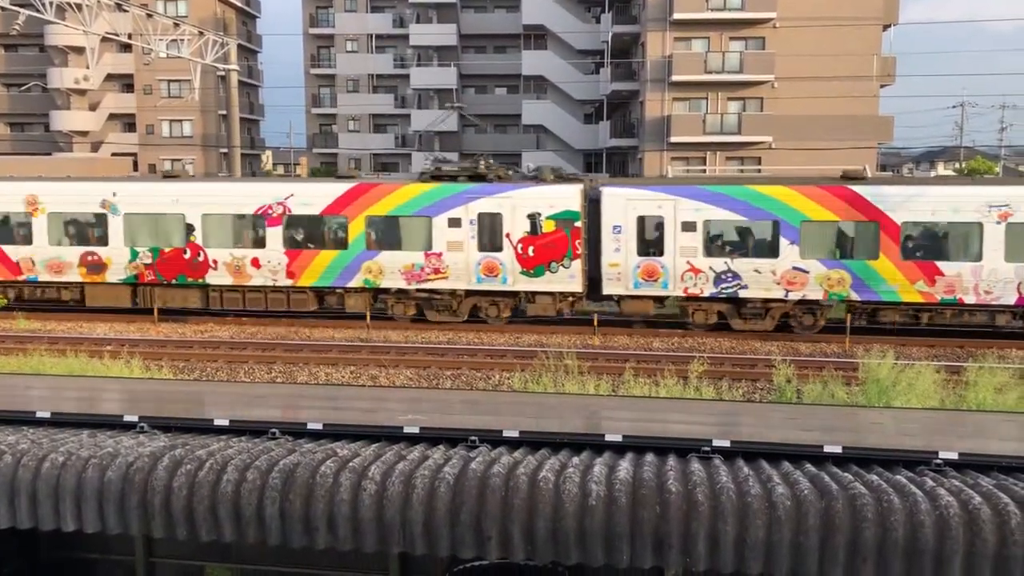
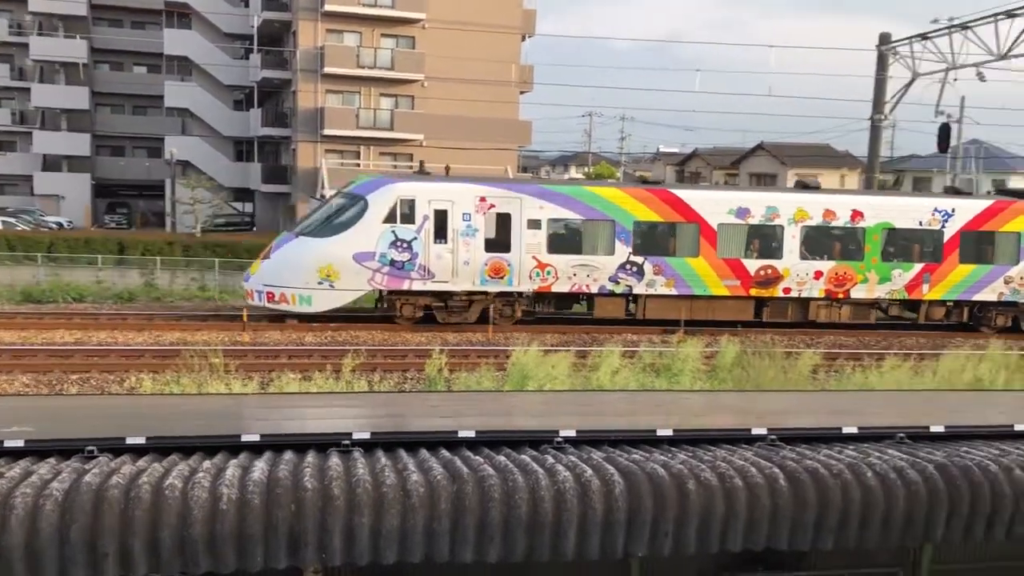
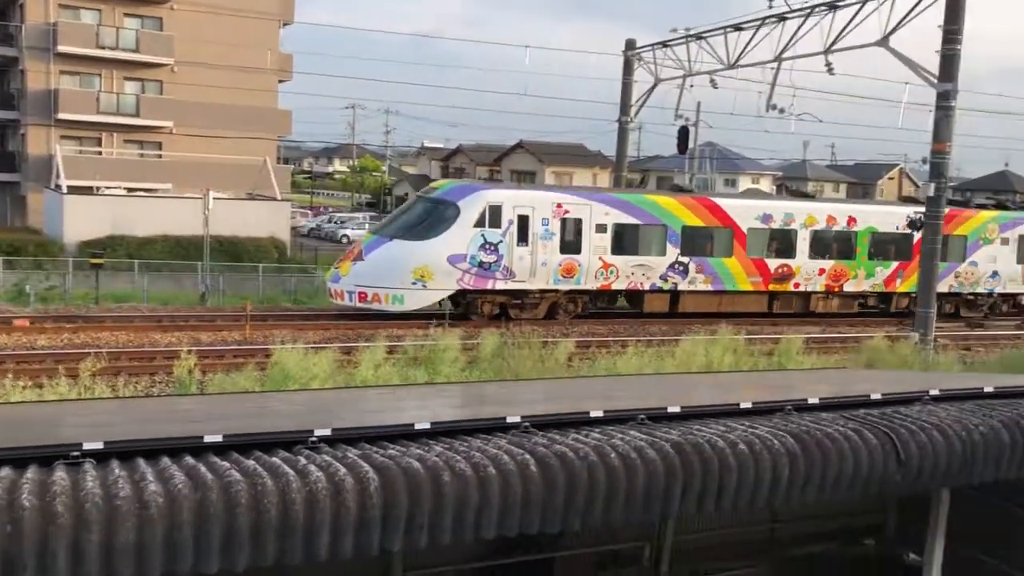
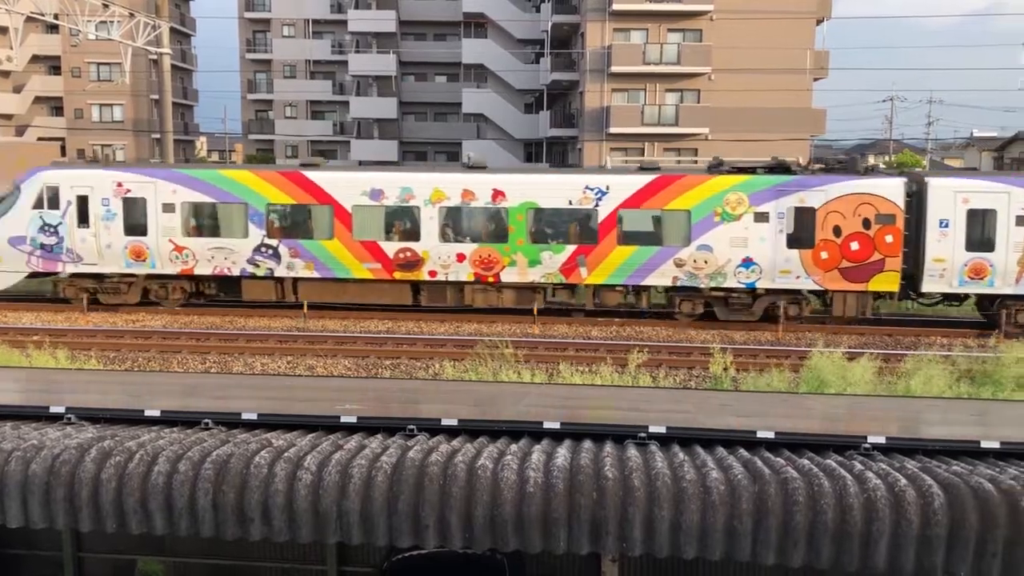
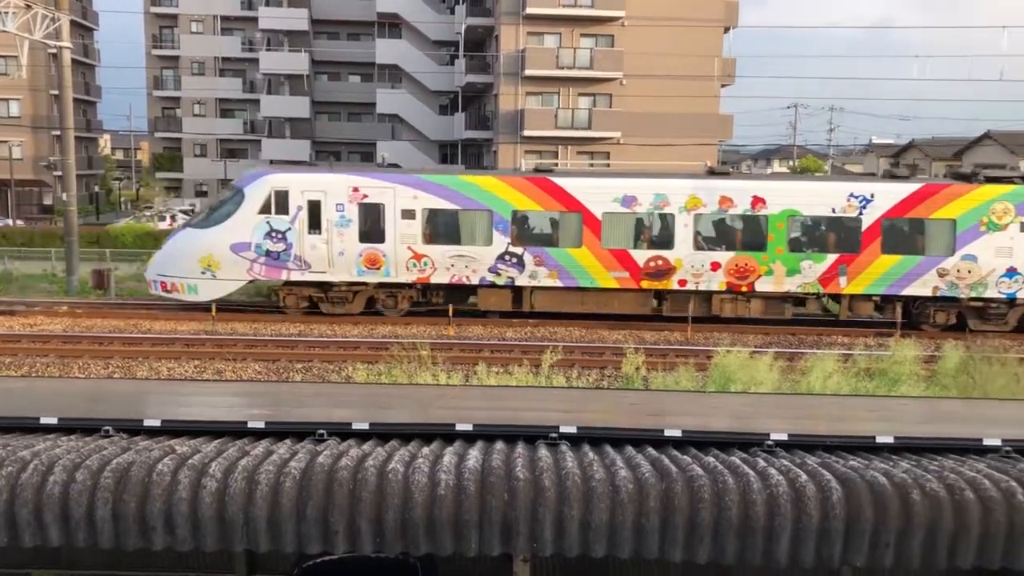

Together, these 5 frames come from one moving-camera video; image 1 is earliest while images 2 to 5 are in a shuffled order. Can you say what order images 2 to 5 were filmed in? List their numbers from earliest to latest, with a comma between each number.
4, 5, 2, 3
